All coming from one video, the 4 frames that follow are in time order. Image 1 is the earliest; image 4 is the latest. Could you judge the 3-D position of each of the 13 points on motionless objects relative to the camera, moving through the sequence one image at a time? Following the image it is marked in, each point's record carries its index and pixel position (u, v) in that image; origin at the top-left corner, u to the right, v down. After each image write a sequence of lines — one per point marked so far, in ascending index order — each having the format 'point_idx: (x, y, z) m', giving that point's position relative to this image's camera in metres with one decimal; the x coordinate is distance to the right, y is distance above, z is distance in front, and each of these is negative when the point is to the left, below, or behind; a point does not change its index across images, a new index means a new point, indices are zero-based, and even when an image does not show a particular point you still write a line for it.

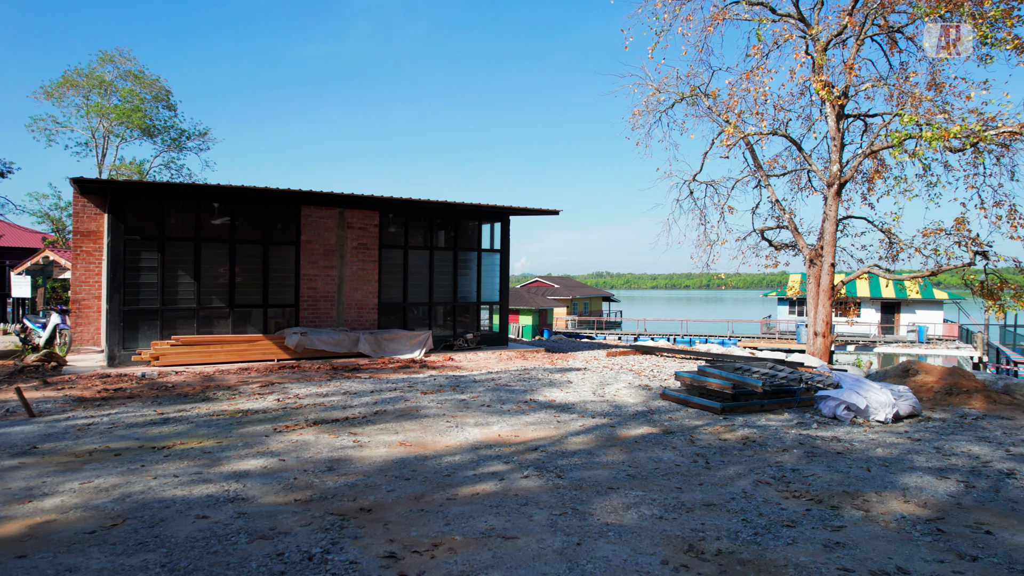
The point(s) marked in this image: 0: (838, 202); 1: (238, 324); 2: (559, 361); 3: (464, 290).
0: (+7.1, +1.9, +15.3) m
1: (-5.1, -0.7, +13.0) m
2: (+0.9, -1.4, +13.9) m
3: (-1.1, 0.0, +16.1) m
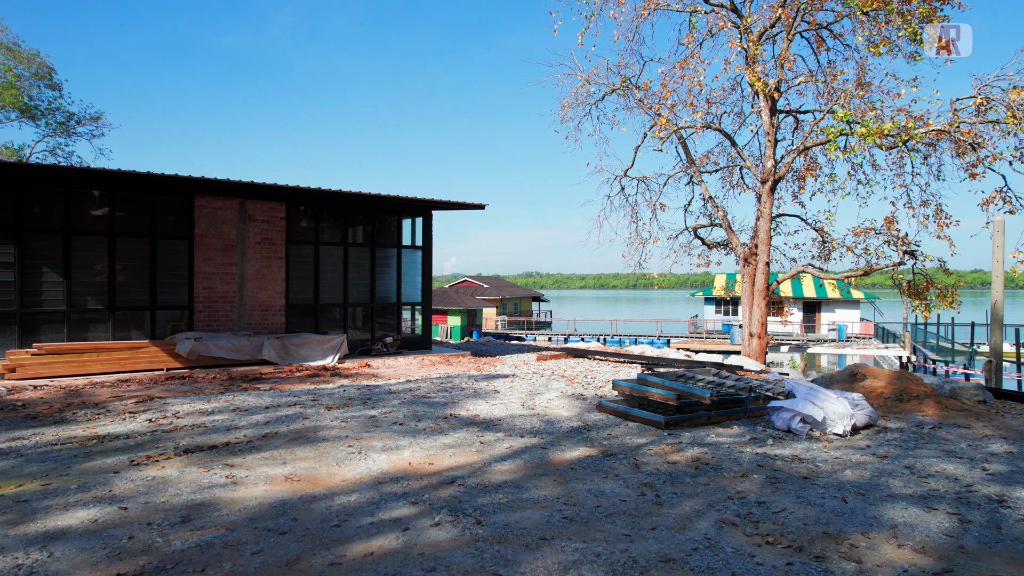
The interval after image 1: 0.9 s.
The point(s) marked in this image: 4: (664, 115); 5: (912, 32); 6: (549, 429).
0: (+5.5, +1.9, +14.9) m
1: (-6.3, -0.7, +11.4) m
2: (-0.5, -1.4, +12.9) m
3: (-2.7, 0.0, +14.8) m
4: (+3.3, +3.7, +15.0) m
5: (+7.7, +4.9, +13.5) m
6: (+0.4, -1.4, +6.8) m
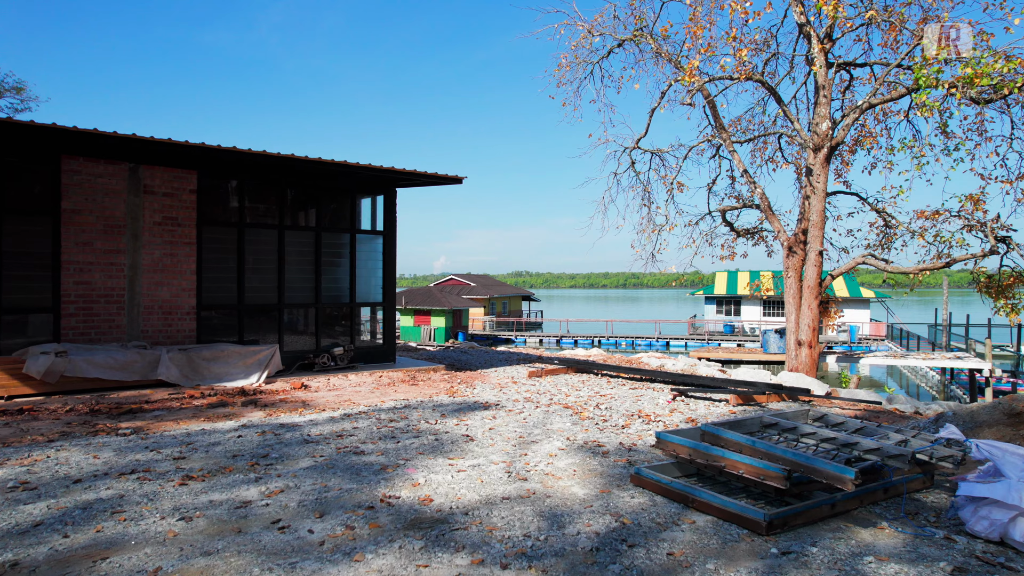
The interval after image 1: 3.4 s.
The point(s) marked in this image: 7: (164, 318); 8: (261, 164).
0: (+5.3, +2.0, +11.8) m
1: (-6.5, -0.6, +8.1) m
2: (-0.7, -1.4, +9.7) m
3: (-3.0, 0.0, +11.6) m
4: (+3.0, +3.8, +11.9) m
5: (+7.5, +5.0, +10.5) m
6: (+0.2, -1.3, +3.6) m
7: (-4.8, -0.4, +9.7) m
8: (-3.6, +1.8, +10.2) m
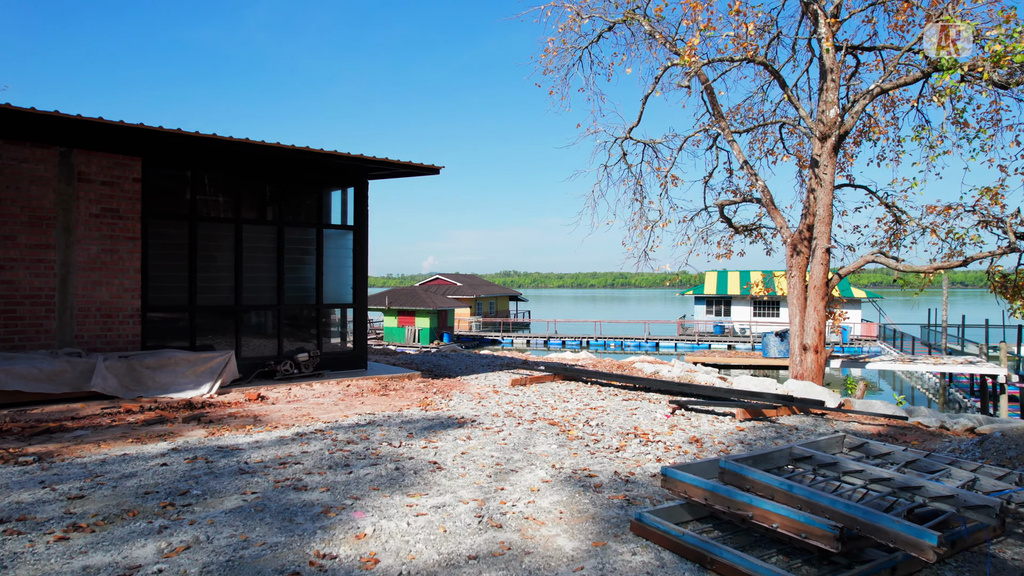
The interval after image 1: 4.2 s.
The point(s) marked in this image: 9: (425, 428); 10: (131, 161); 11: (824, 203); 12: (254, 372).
0: (+5.0, +2.0, +10.9) m
1: (-6.8, -0.6, +7.1) m
2: (-1.0, -1.4, +8.8) m
3: (-3.3, 0.0, +10.6) m
4: (+2.8, +3.8, +11.0) m
5: (+7.2, +5.0, +9.6) m
6: (+0.1, -1.3, +2.7) m
7: (-5.0, -0.4, +8.7) m
8: (-3.9, +1.8, +9.2) m
9: (-0.8, -1.3, +6.8) m
10: (-4.8, +1.6, +8.9) m
11: (+4.8, +1.3, +10.8) m
12: (-3.7, -1.2, +10.1) m
